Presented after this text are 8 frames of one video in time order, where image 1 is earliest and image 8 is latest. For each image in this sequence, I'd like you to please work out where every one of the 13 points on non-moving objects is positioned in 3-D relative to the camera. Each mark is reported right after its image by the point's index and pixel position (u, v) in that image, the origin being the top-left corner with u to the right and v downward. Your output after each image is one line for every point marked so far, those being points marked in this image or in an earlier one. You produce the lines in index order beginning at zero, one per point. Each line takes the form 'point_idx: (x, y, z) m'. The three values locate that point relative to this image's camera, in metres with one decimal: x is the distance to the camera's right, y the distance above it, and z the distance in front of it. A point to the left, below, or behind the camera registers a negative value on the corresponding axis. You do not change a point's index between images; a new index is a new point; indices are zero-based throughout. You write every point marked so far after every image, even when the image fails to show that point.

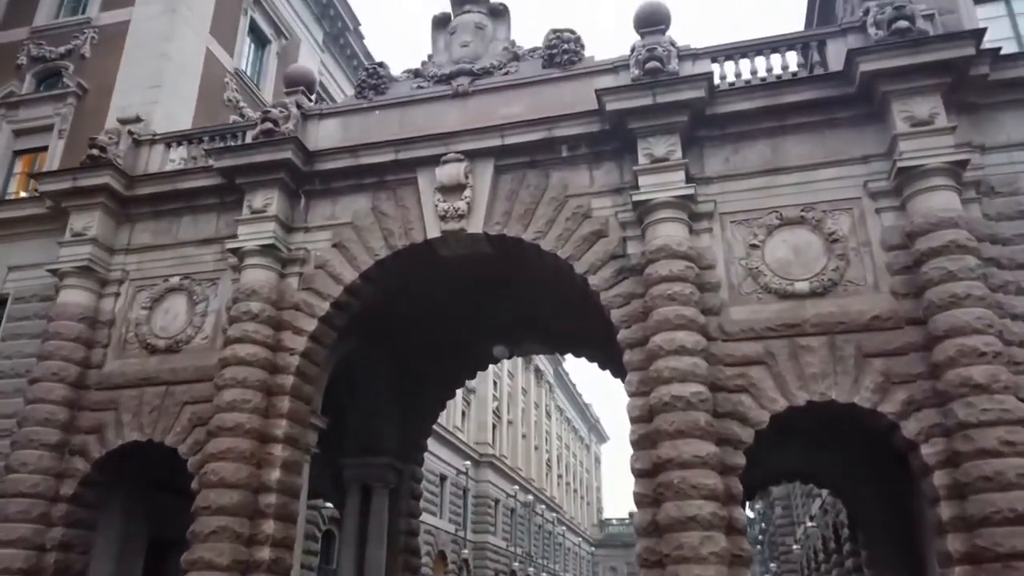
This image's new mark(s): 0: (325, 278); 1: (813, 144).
0: (-2.8, +0.2, +11.7) m
1: (+4.0, +1.9, +10.6) m
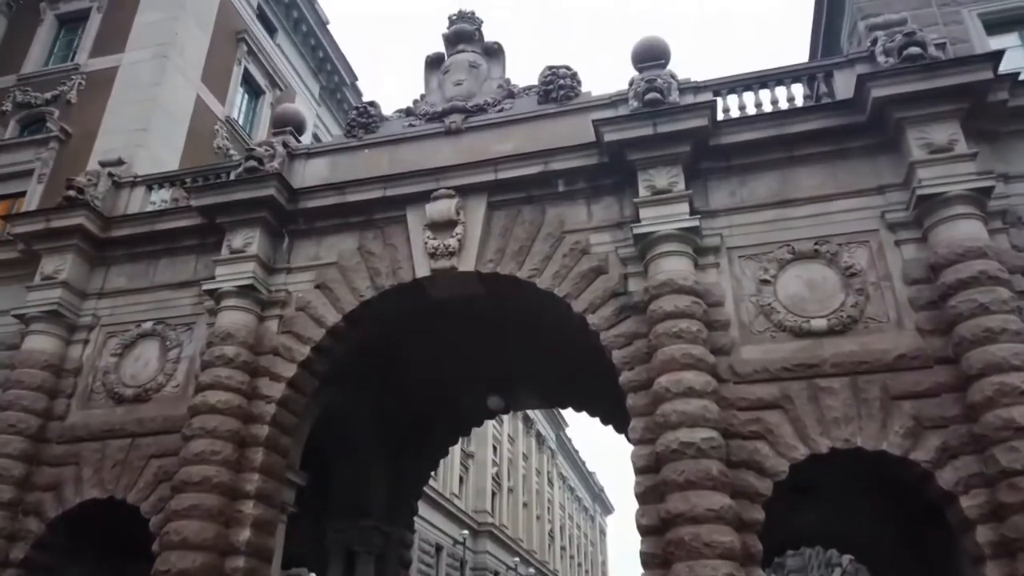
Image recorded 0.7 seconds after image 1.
0: (-2.8, -0.4, +10.9) m
1: (+4.0, +1.4, +10.0) m
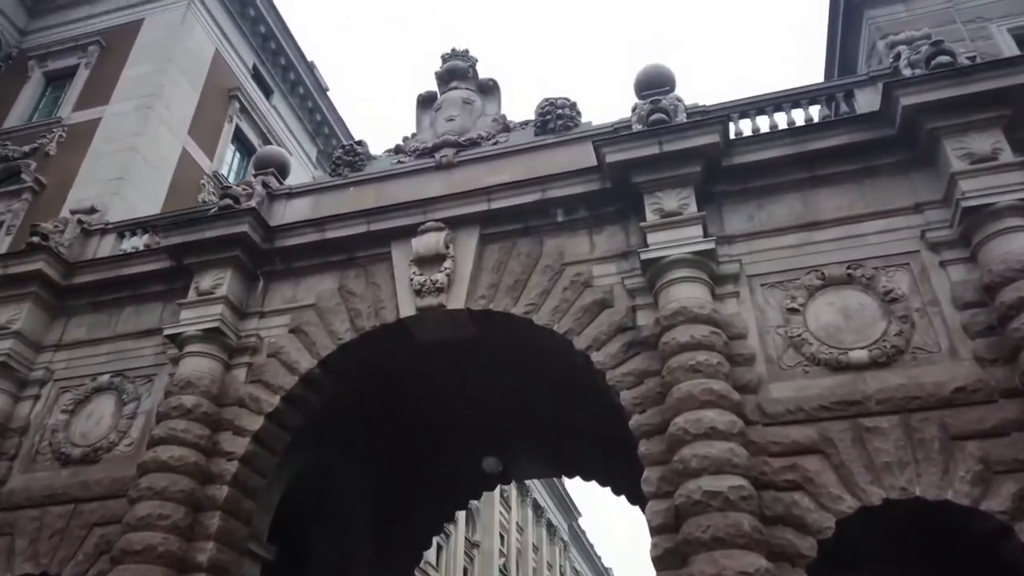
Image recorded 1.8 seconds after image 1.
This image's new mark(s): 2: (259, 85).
0: (-2.9, -1.0, +9.8) m
1: (+3.9, +1.1, +8.9) m
2: (-5.8, +4.7, +18.2) m
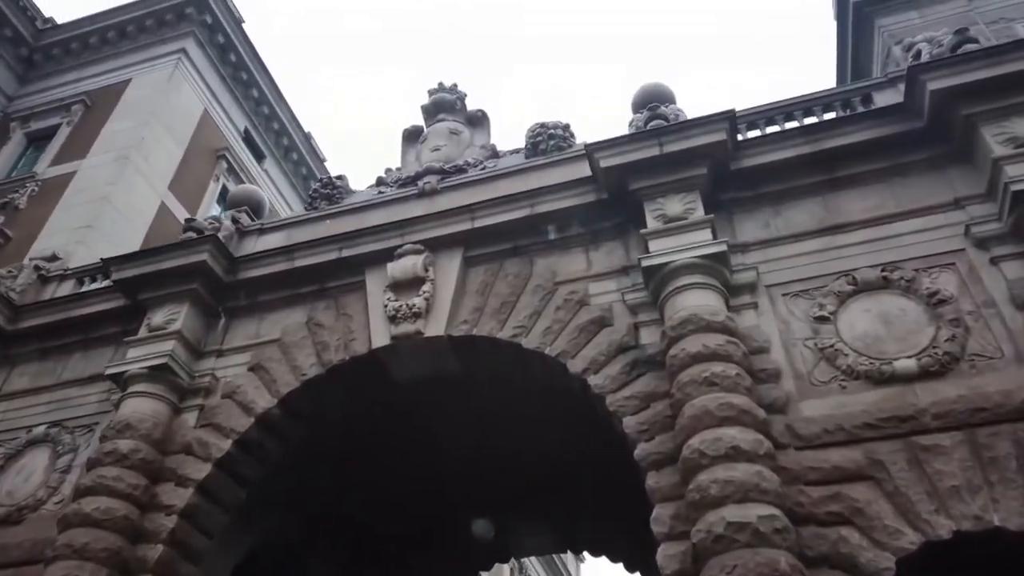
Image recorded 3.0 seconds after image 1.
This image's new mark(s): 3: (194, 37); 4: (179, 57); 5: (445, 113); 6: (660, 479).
0: (-3.0, -1.3, +8.5) m
1: (+3.7, +0.9, +7.9) m
2: (-5.9, +3.2, +17.8) m
3: (-6.5, +5.2, +16.2) m
4: (-6.7, +4.6, +15.7) m
5: (-1.0, +2.5, +11.5) m
6: (+1.2, -1.6, +6.5) m
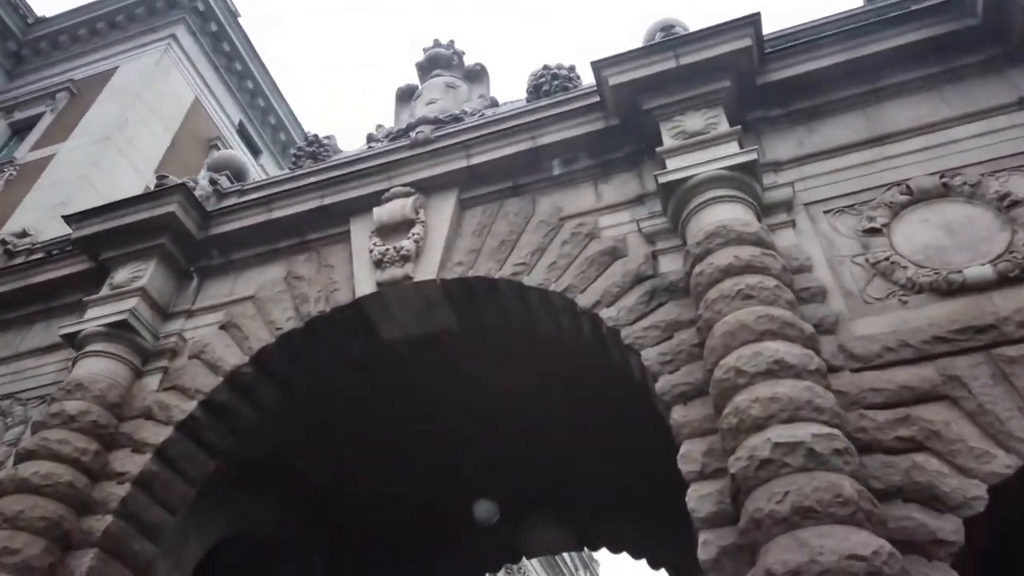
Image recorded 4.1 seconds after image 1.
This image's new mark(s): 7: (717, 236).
0: (-3.0, -0.8, +7.6) m
1: (+3.7, +1.6, +6.9) m
2: (-5.8, +3.2, +17.0) m
3: (-6.5, +5.2, +15.6) m
4: (-6.6, +4.7, +15.1) m
5: (-1.0, +3.0, +10.6) m
6: (+1.2, -0.9, +5.5) m
7: (+1.5, +0.4, +5.9) m
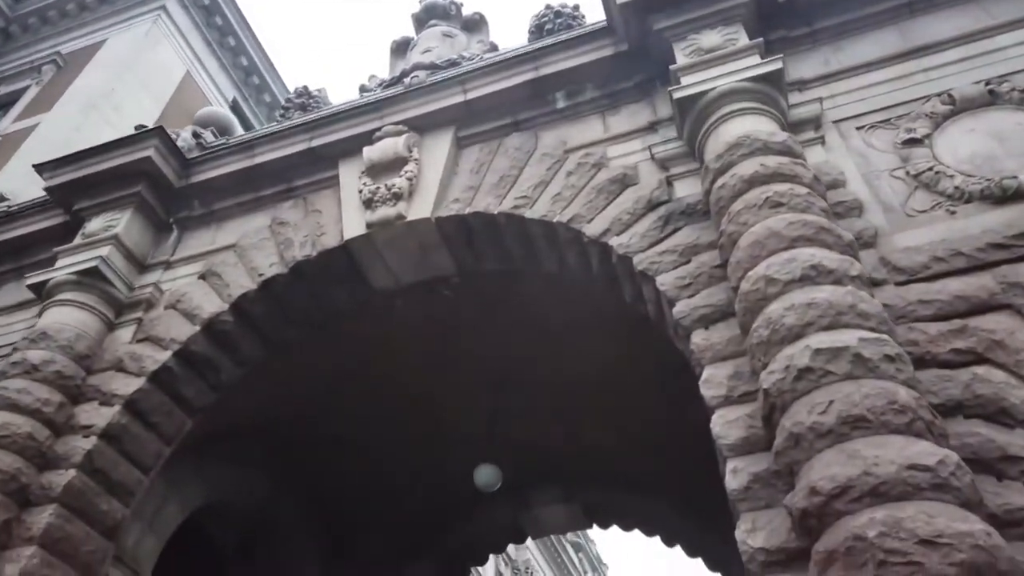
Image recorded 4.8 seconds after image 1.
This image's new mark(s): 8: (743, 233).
0: (-3.0, -0.3, +7.0) m
1: (+3.7, +2.2, +6.3) m
2: (-5.7, +3.5, +16.5) m
3: (-6.4, +5.6, +15.1) m
4: (-6.6, +5.1, +14.6) m
5: (-0.9, +3.4, +10.1) m
6: (+1.2, -0.3, +4.9) m
7: (+1.5, +1.0, +5.3) m
8: (+1.4, +0.3, +4.8) m
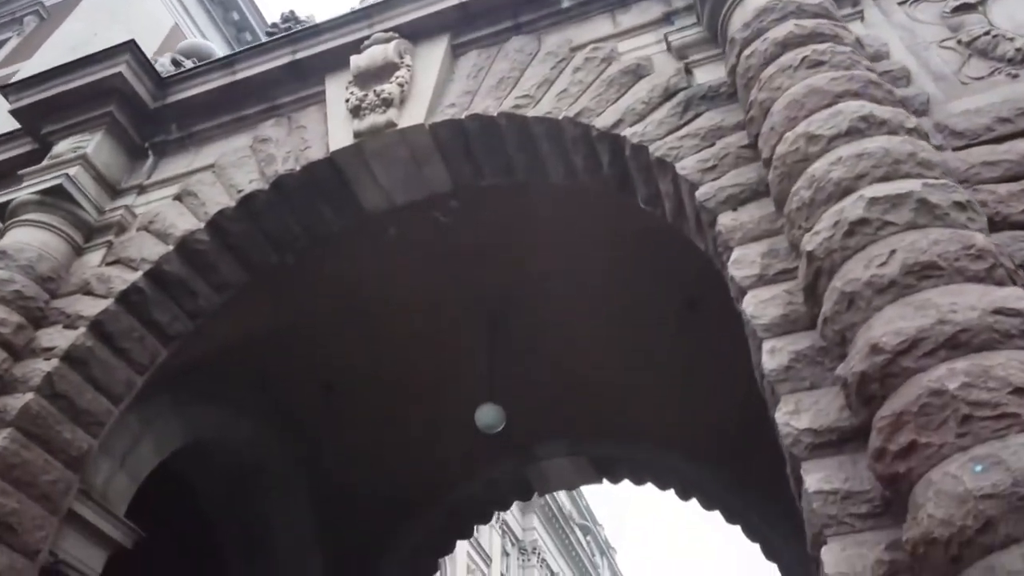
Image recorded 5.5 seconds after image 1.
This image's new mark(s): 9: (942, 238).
0: (-3.0, +0.4, +6.4) m
1: (+3.7, +2.9, +5.7) m
2: (-5.7, +4.2, +16.0) m
3: (-6.4, +6.3, +14.5) m
4: (-6.5, +5.8, +14.0) m
5: (-0.9, +4.2, +9.5) m
6: (+1.2, +0.4, +4.3) m
7: (+1.5, +1.6, +4.7) m
8: (+1.4, +1.0, +4.2) m
9: (+1.7, +0.2, +3.1) m
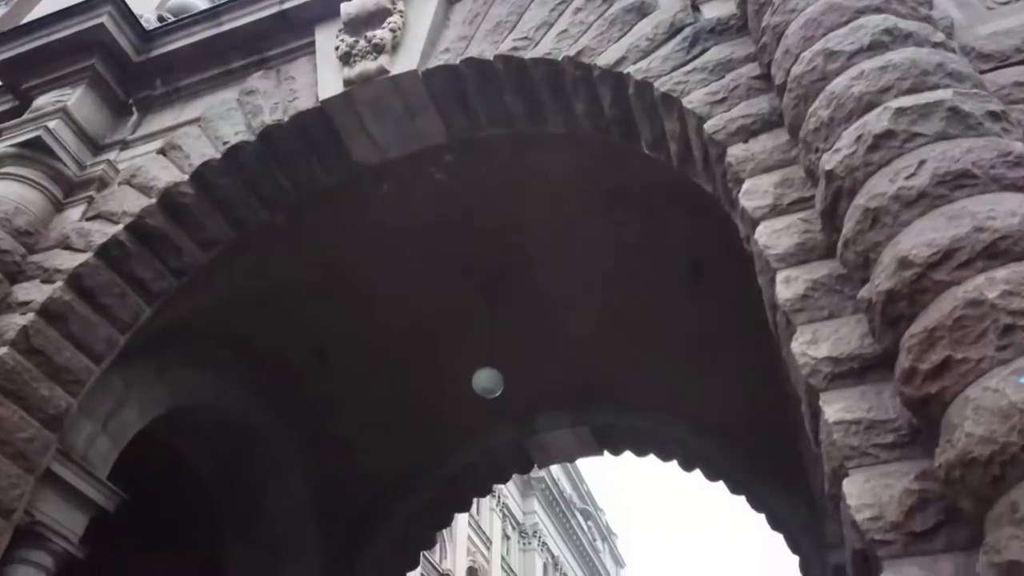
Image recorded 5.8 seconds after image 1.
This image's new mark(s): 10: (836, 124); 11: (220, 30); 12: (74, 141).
0: (-3.0, +0.8, +6.1) m
1: (+3.6, +3.3, +5.4) m
2: (-5.7, +4.7, +15.6) m
3: (-6.4, +6.8, +14.1) m
4: (-6.6, +6.2, +13.7) m
5: (-1.0, +4.5, +9.2) m
6: (+1.2, +0.7, +4.0) m
7: (+1.5, +2.0, +4.4) m
8: (+1.4, +1.4, +4.0) m
9: (+1.7, +0.5, +2.8) m
10: (+1.4, +0.7, +3.3) m
11: (-2.6, +2.3, +7.1) m
12: (-3.7, +1.2, +6.7) m
